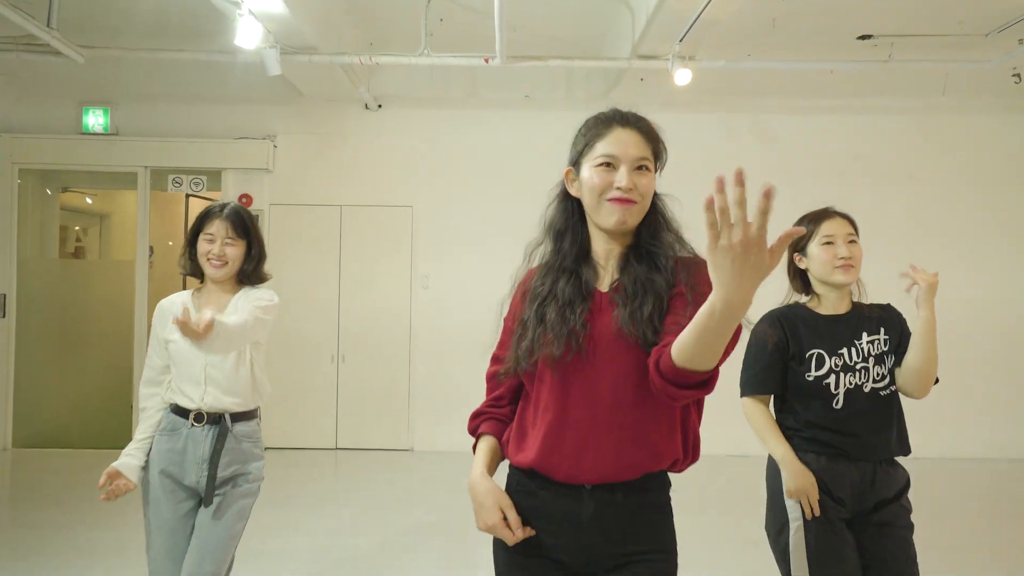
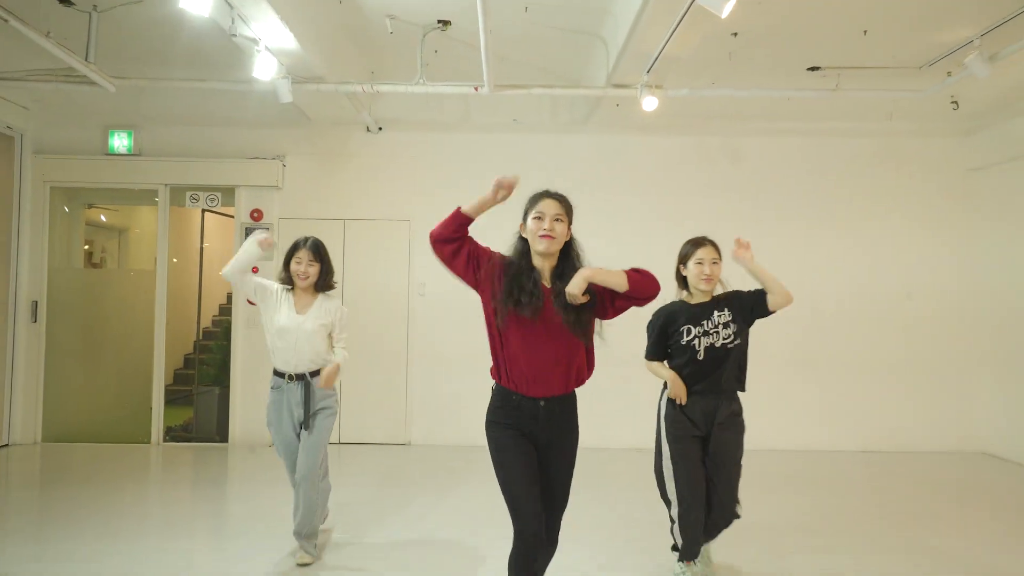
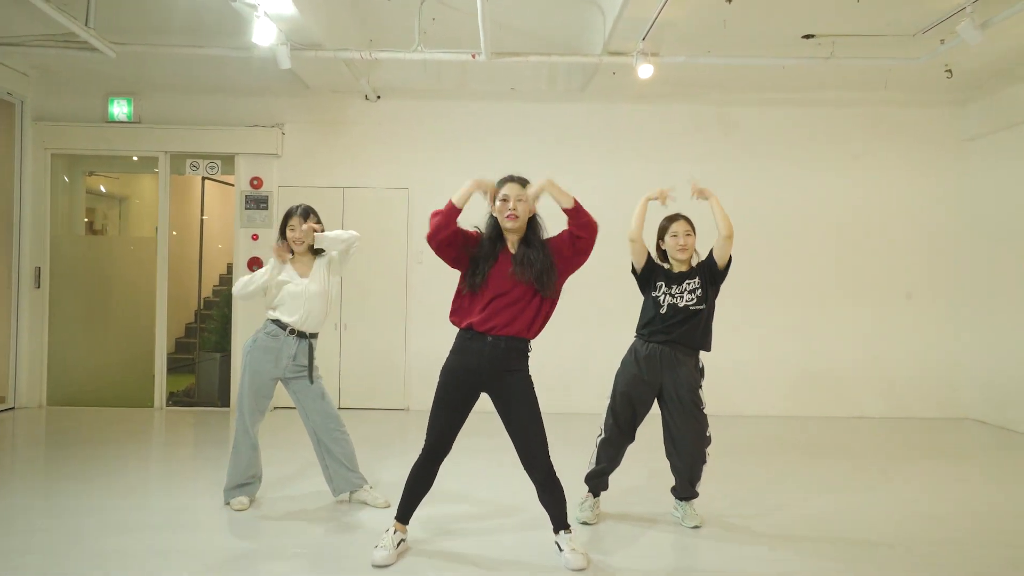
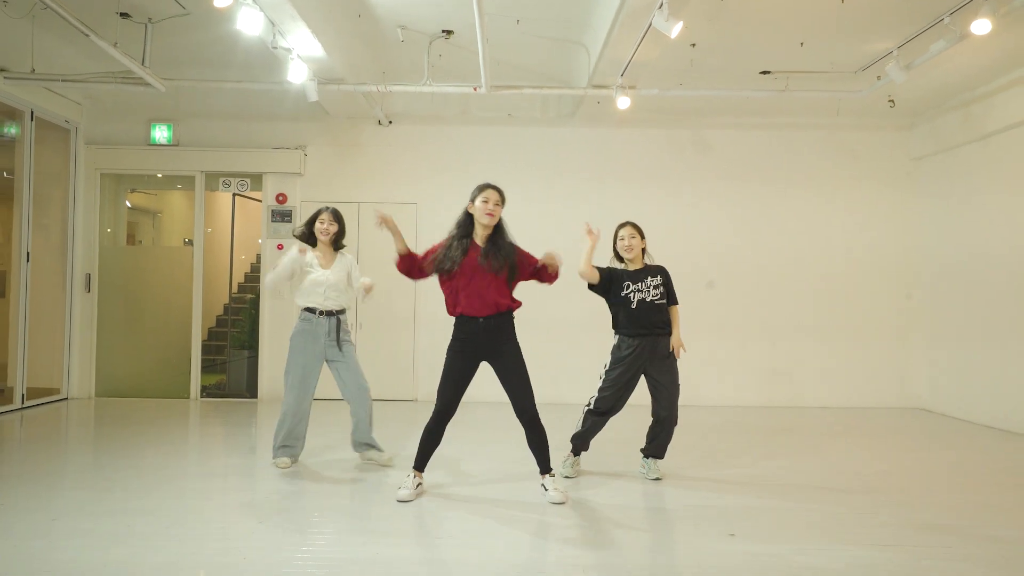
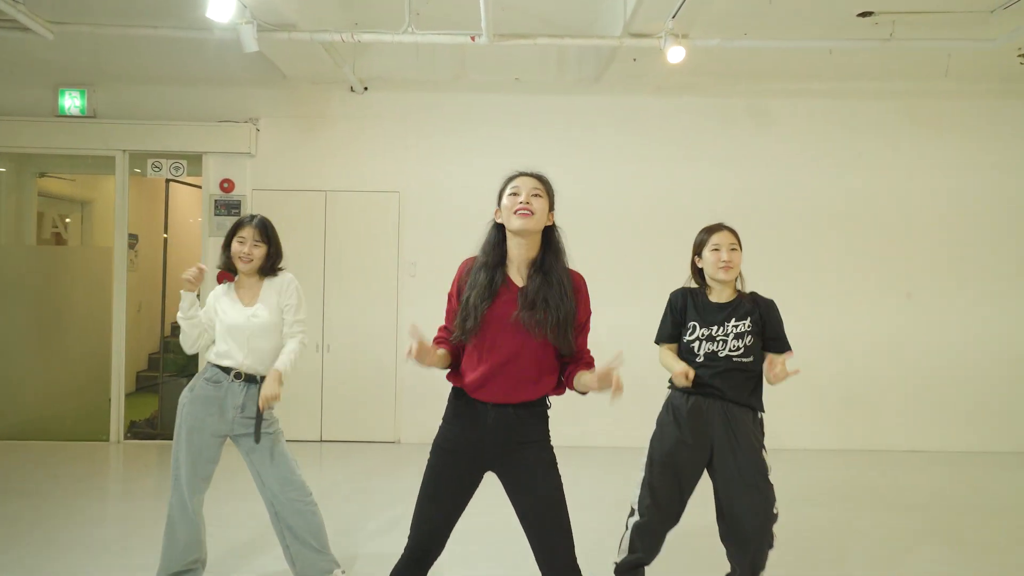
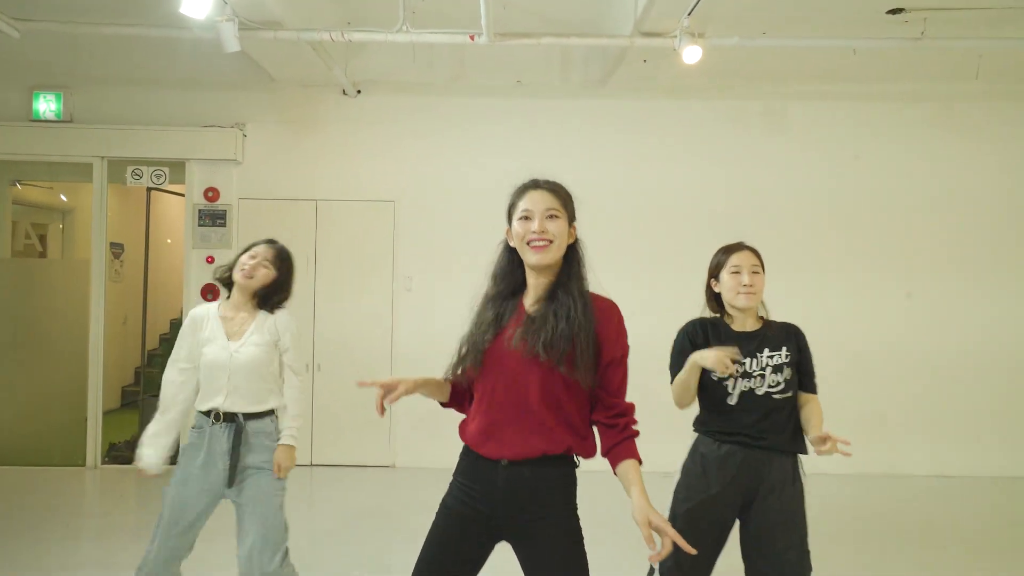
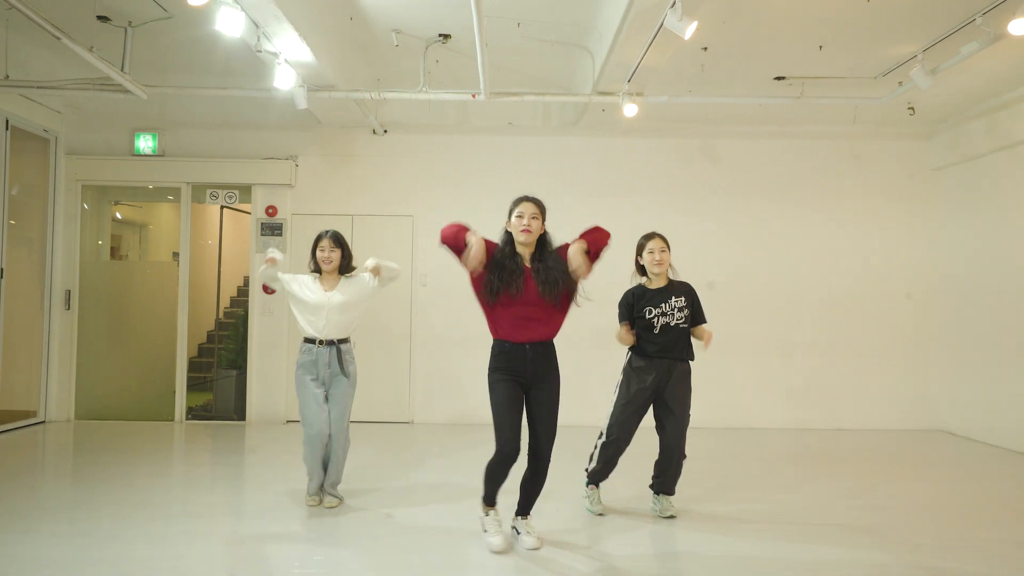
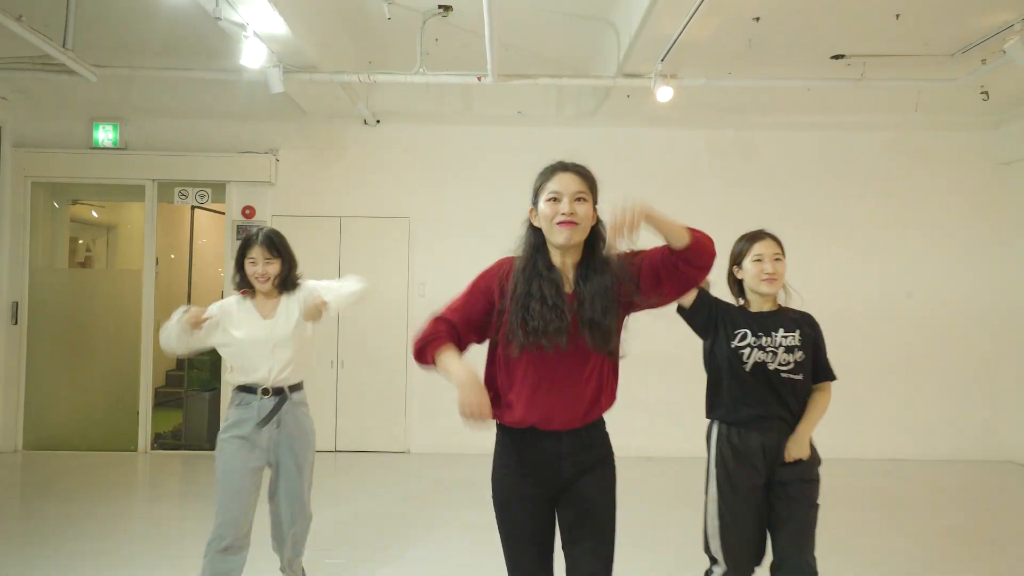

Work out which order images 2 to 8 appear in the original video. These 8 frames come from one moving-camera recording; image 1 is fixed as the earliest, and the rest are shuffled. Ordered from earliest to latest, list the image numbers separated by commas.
8, 2, 7, 4, 3, 5, 6
